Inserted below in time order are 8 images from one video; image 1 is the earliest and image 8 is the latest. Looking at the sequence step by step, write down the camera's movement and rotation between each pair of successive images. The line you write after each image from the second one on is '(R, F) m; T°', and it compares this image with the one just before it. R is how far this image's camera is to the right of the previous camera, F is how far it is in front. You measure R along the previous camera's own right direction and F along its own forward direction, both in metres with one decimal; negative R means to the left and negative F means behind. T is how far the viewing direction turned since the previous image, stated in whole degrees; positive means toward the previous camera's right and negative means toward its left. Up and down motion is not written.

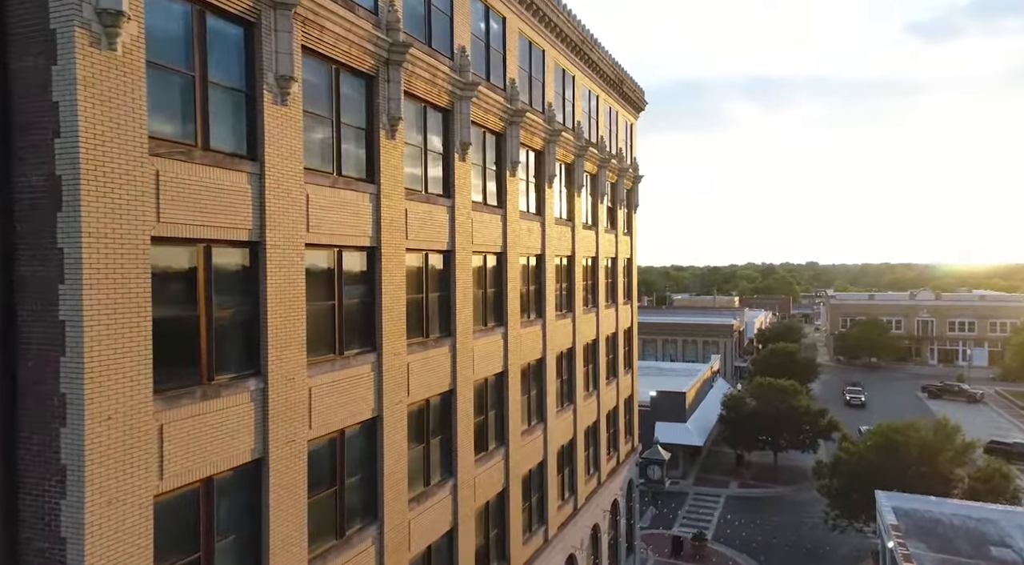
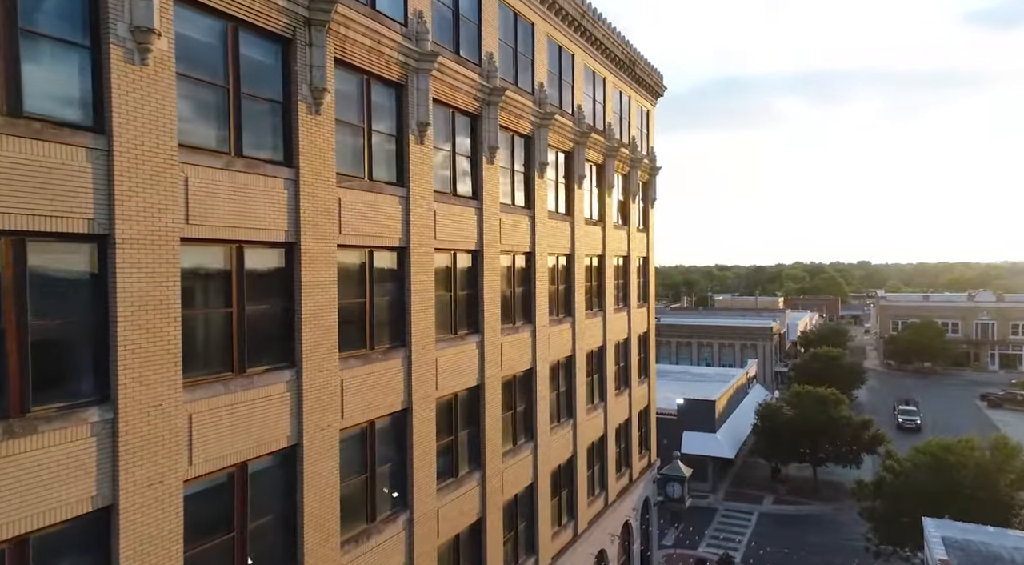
(+1.3, +2.1) m; -3°
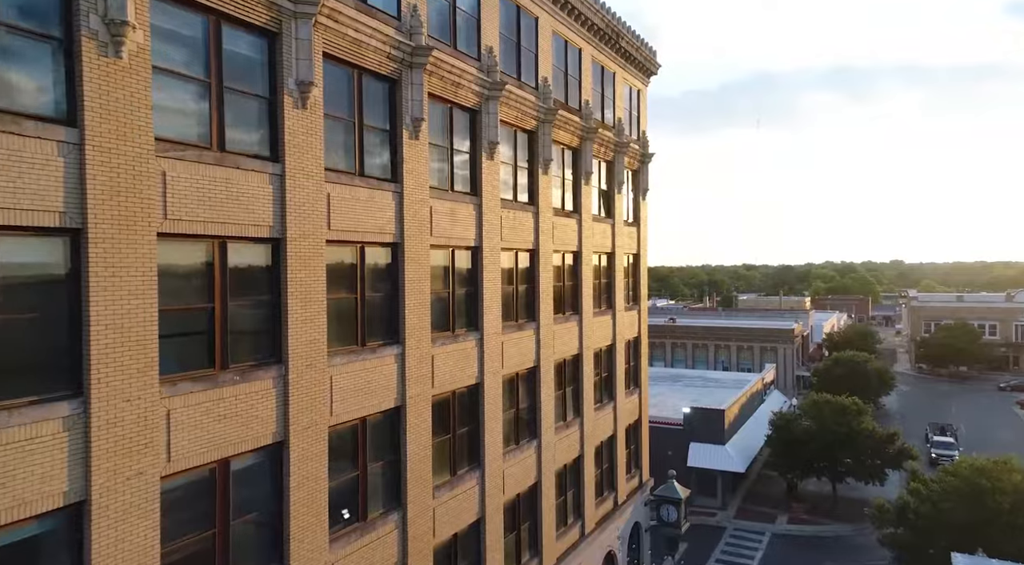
(+1.7, +2.8) m; -2°
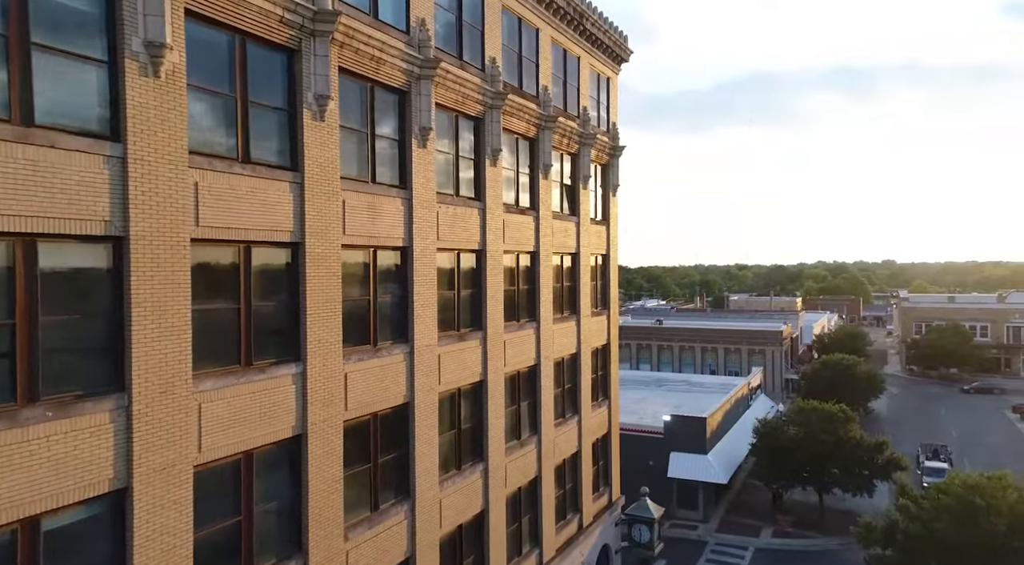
(+1.1, +1.9) m; +1°
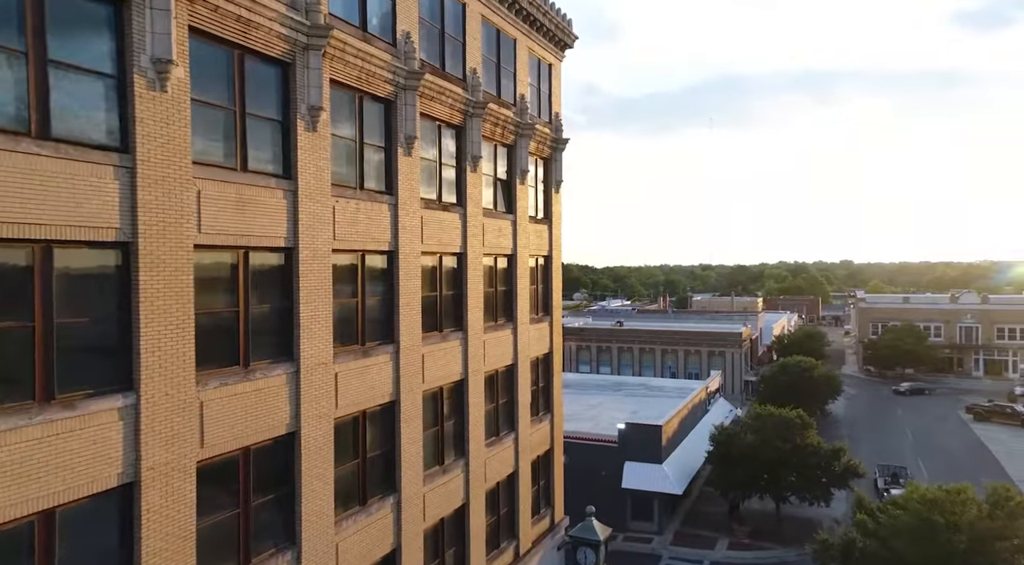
(+1.0, +2.0) m; +3°
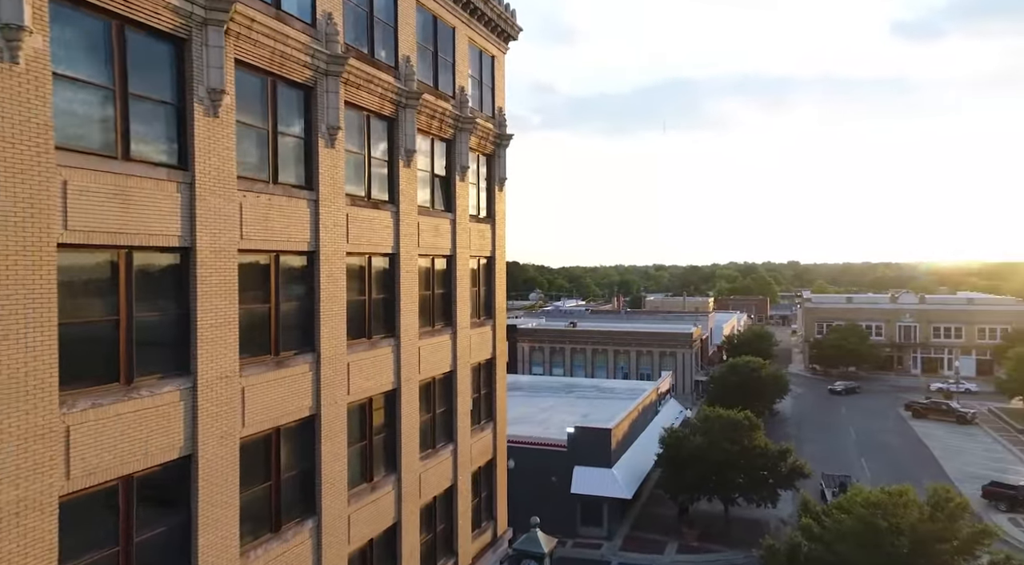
(+0.4, +1.0) m; +4°
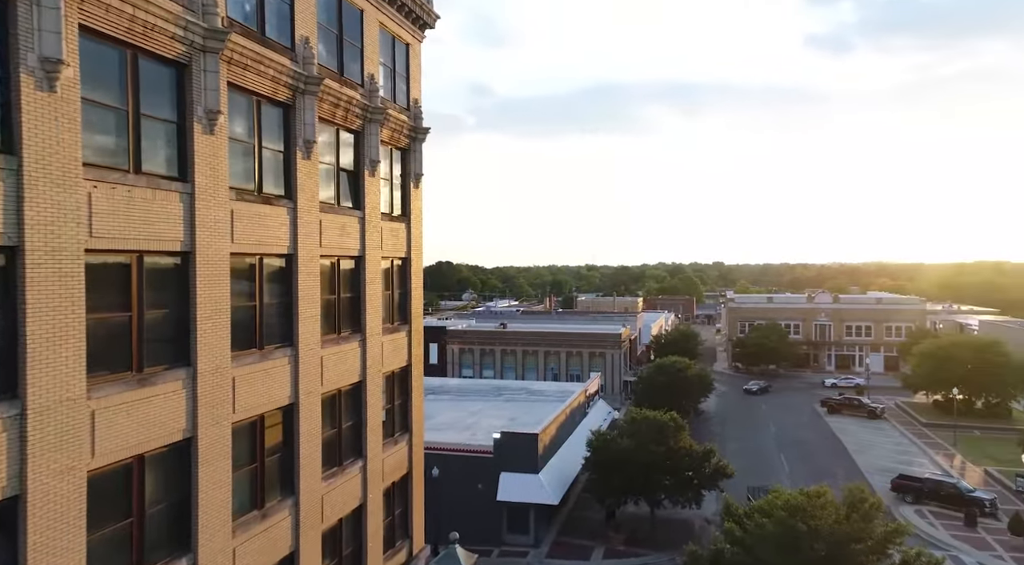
(+0.4, +1.2) m; +5°
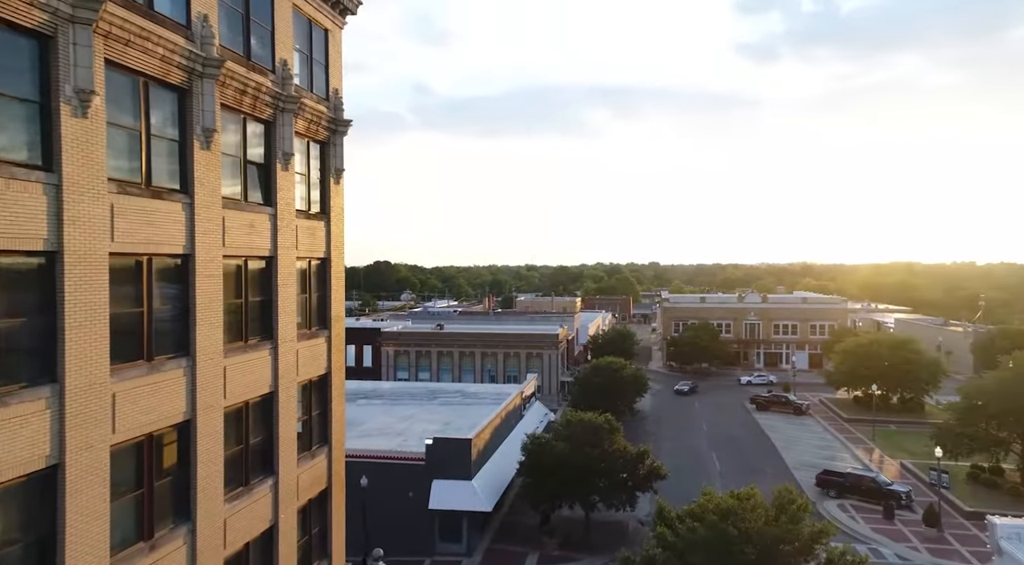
(+0.3, +1.0) m; +5°
